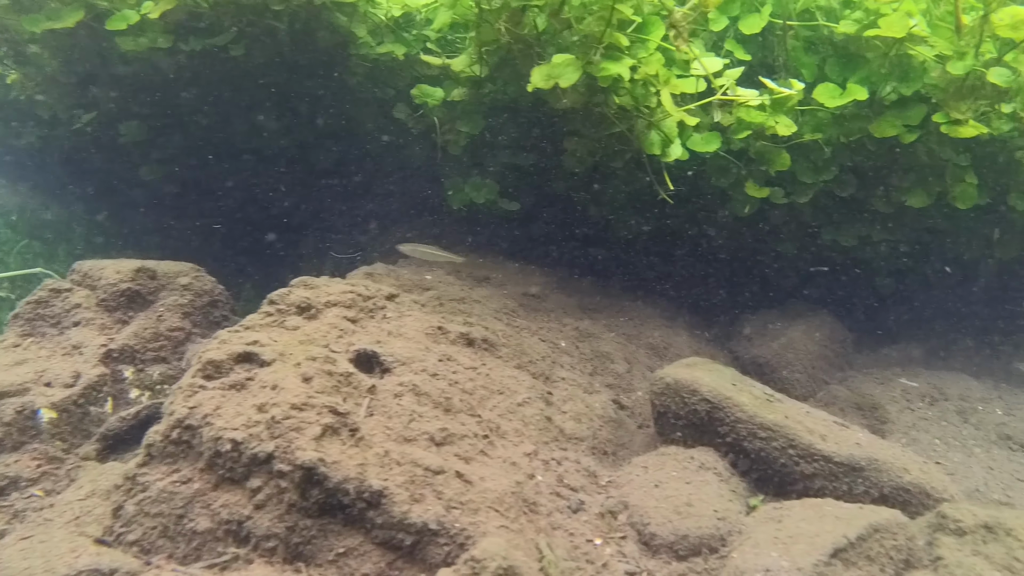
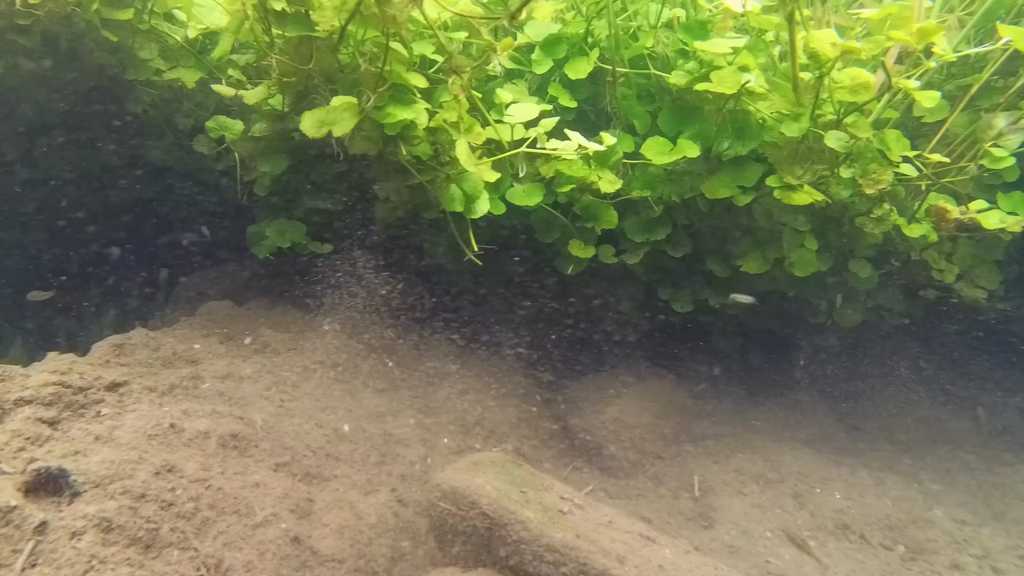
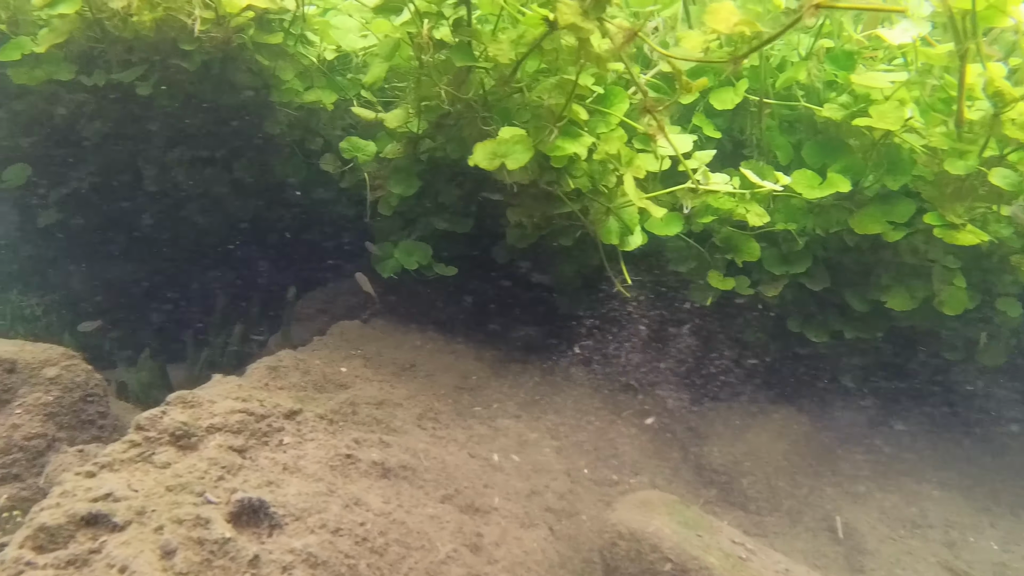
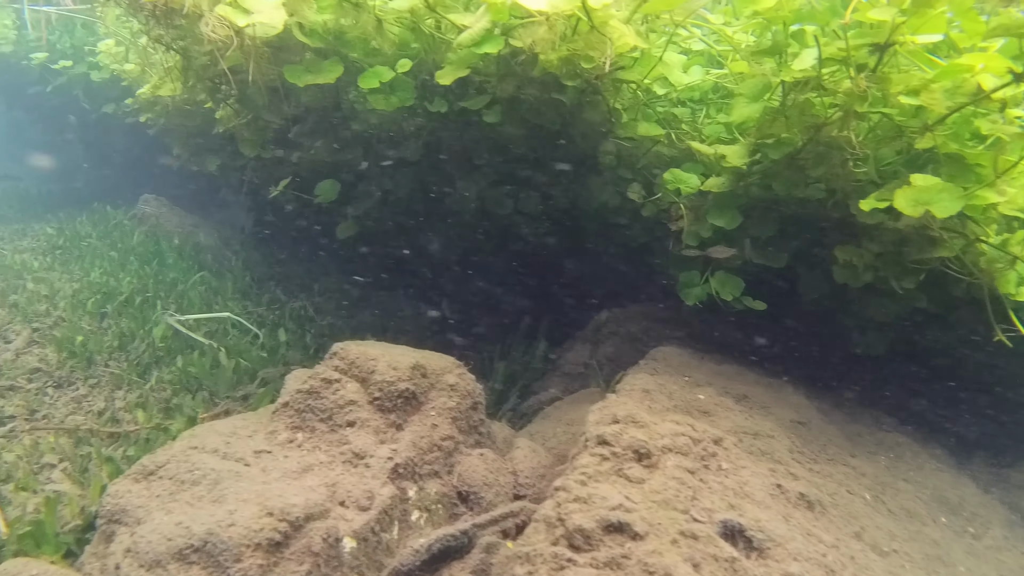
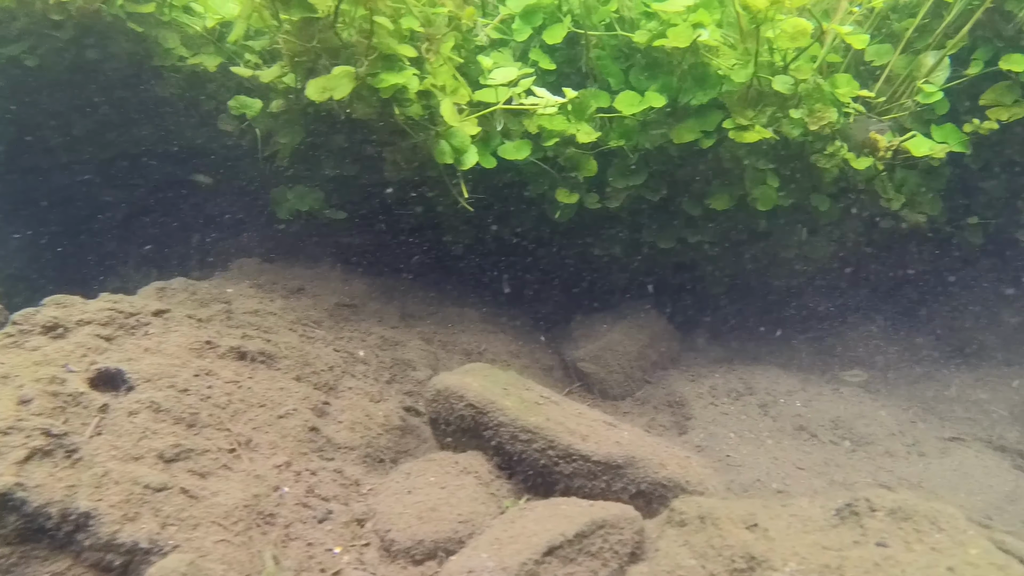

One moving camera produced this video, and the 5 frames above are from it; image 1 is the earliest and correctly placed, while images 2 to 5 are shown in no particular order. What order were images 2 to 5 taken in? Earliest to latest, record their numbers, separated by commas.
5, 2, 3, 4
